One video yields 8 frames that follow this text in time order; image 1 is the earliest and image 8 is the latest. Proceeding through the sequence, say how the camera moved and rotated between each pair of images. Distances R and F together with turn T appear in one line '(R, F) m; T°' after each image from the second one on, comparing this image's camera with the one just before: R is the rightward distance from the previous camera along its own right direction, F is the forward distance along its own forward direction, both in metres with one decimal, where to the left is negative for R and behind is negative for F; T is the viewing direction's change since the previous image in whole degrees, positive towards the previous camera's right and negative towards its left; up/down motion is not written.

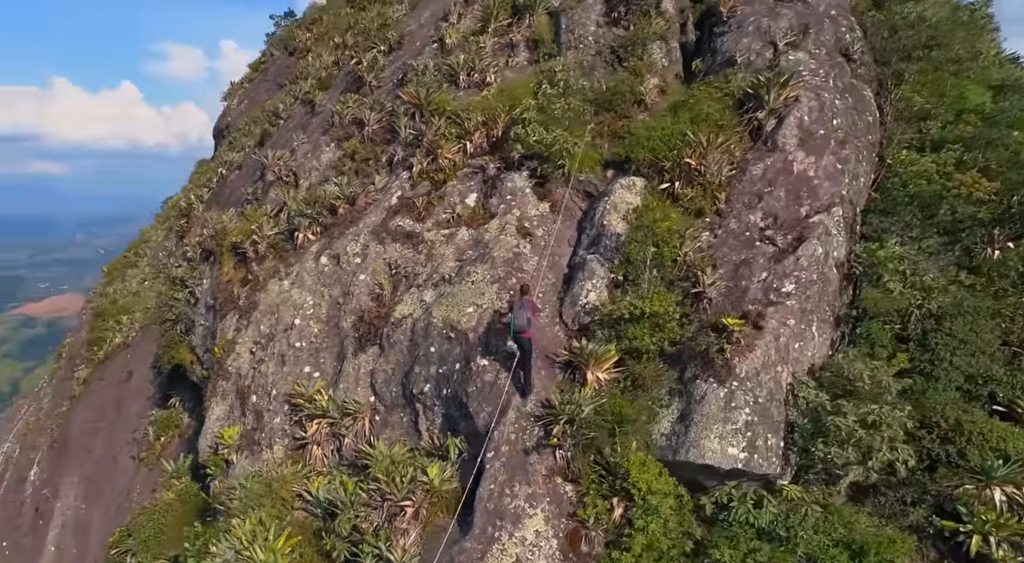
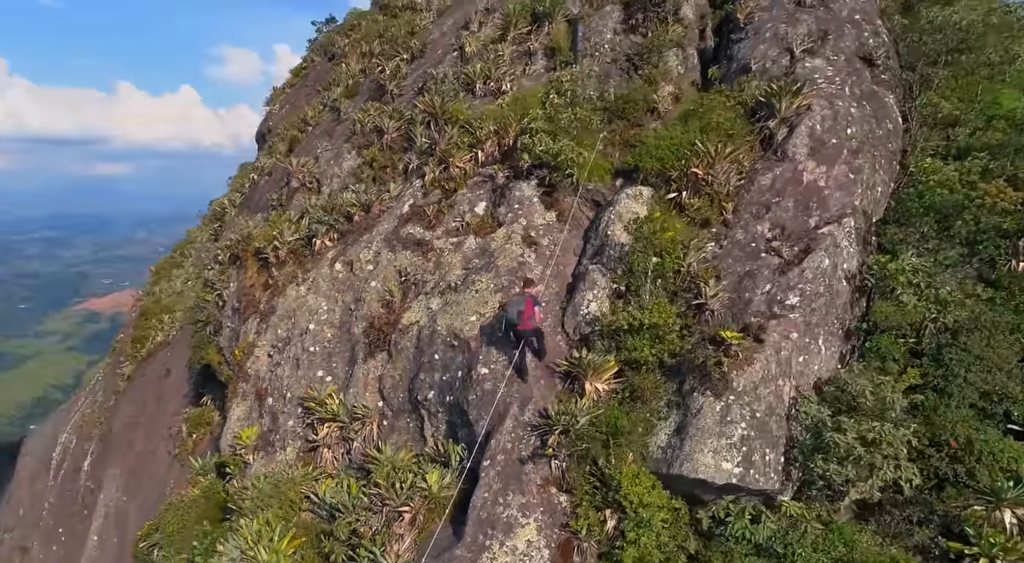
(+0.6, -0.1) m; -3°
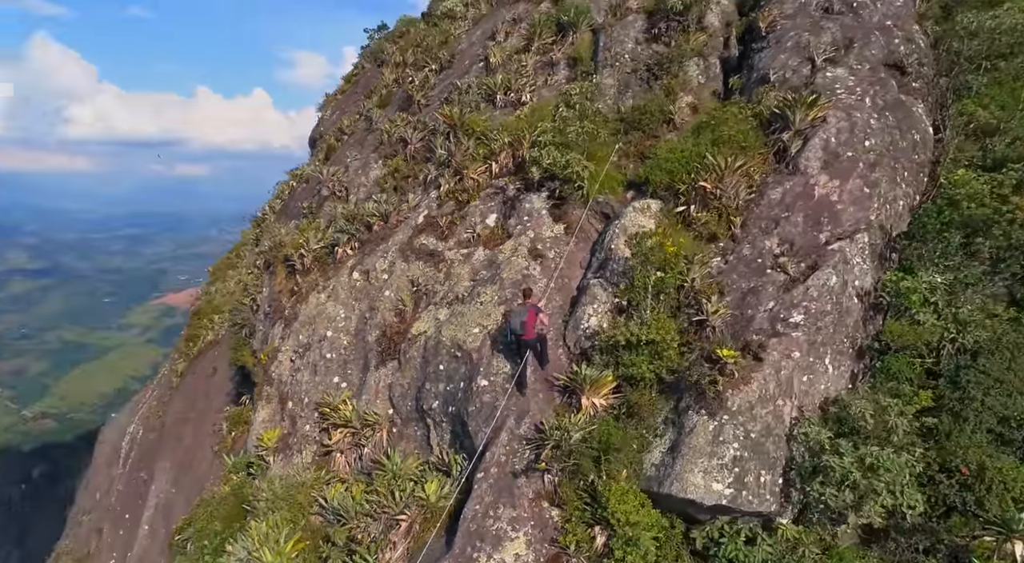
(+0.8, -0.1) m; -4°
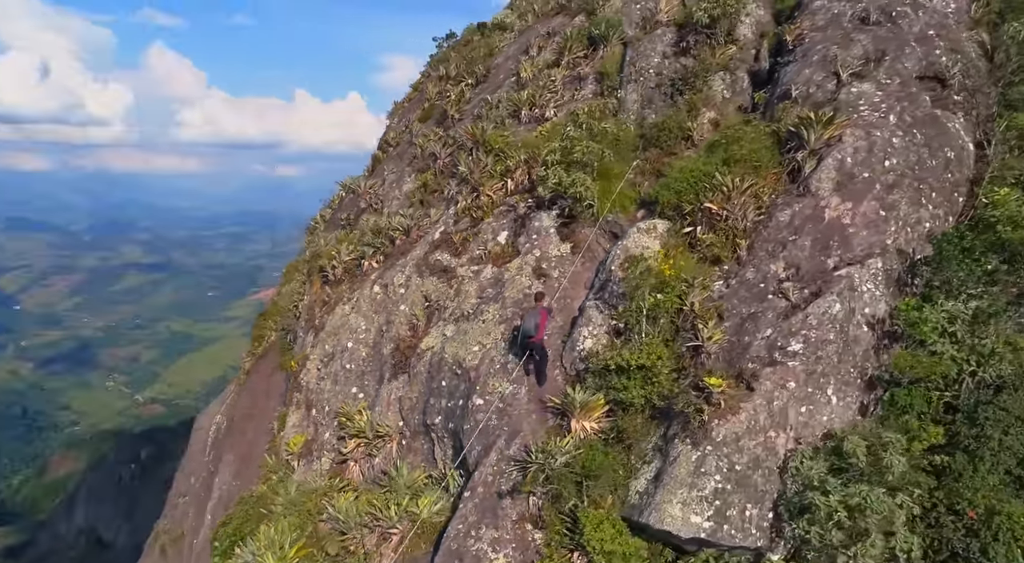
(+1.1, 0.0) m; -6°
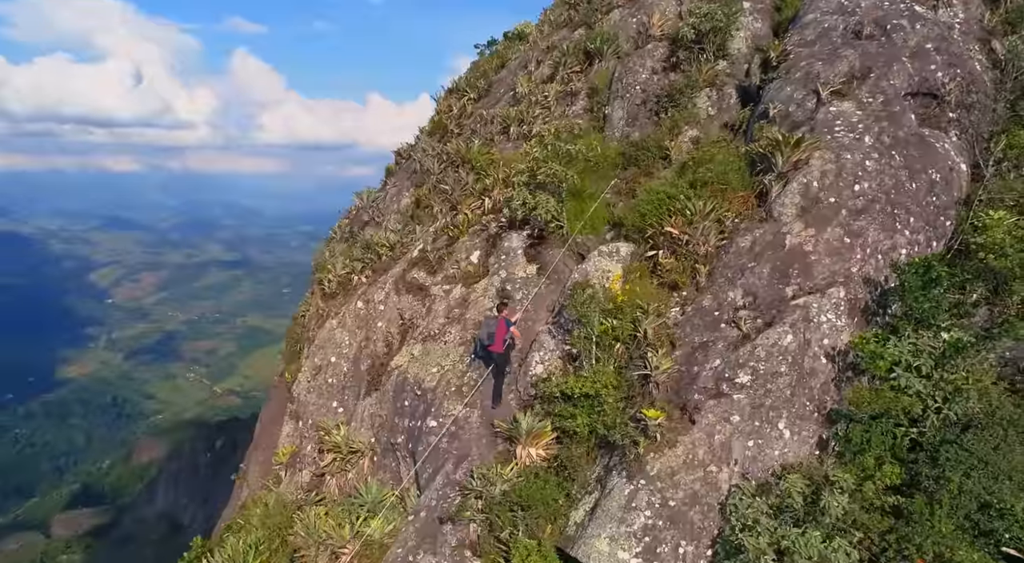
(+1.5, +0.1) m; -4°
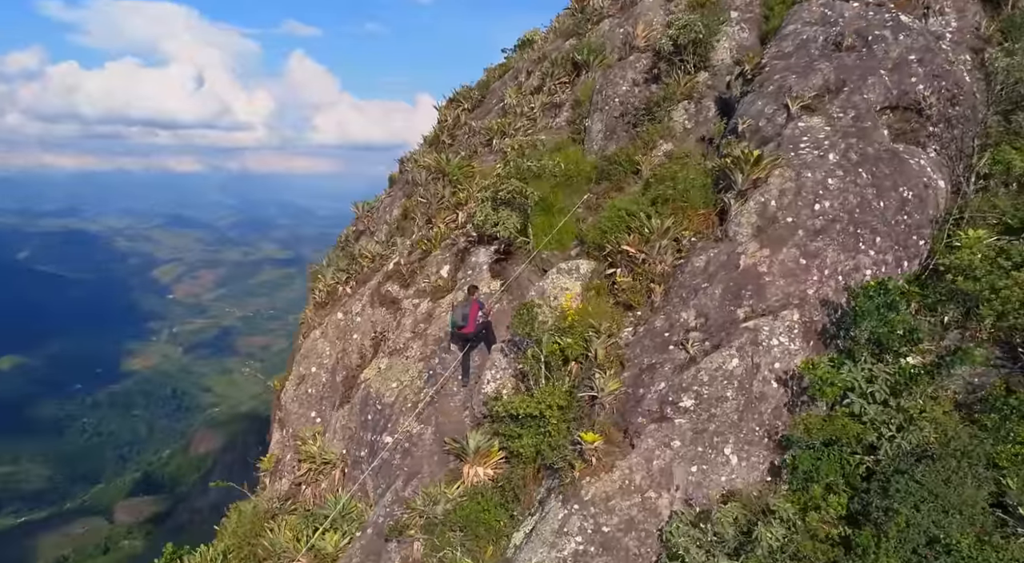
(+1.3, 0.0) m; -2°
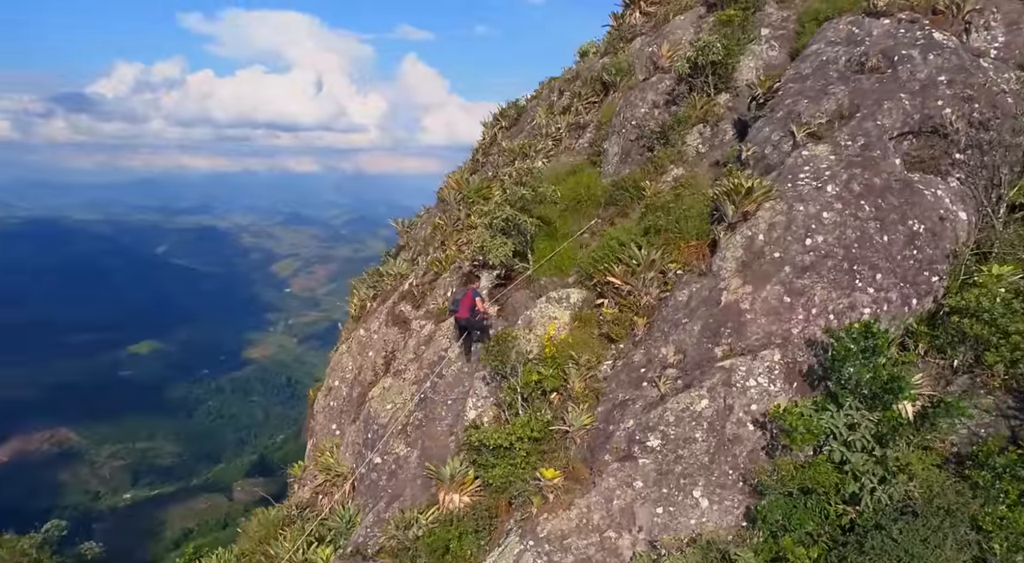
(+1.6, -0.1) m; -7°
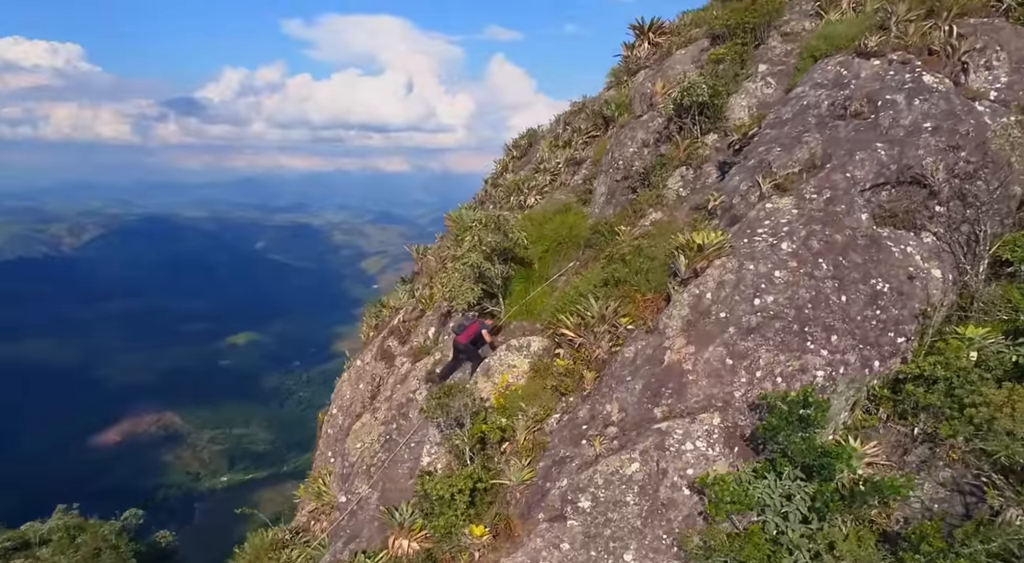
(+1.7, -0.1) m; -5°
